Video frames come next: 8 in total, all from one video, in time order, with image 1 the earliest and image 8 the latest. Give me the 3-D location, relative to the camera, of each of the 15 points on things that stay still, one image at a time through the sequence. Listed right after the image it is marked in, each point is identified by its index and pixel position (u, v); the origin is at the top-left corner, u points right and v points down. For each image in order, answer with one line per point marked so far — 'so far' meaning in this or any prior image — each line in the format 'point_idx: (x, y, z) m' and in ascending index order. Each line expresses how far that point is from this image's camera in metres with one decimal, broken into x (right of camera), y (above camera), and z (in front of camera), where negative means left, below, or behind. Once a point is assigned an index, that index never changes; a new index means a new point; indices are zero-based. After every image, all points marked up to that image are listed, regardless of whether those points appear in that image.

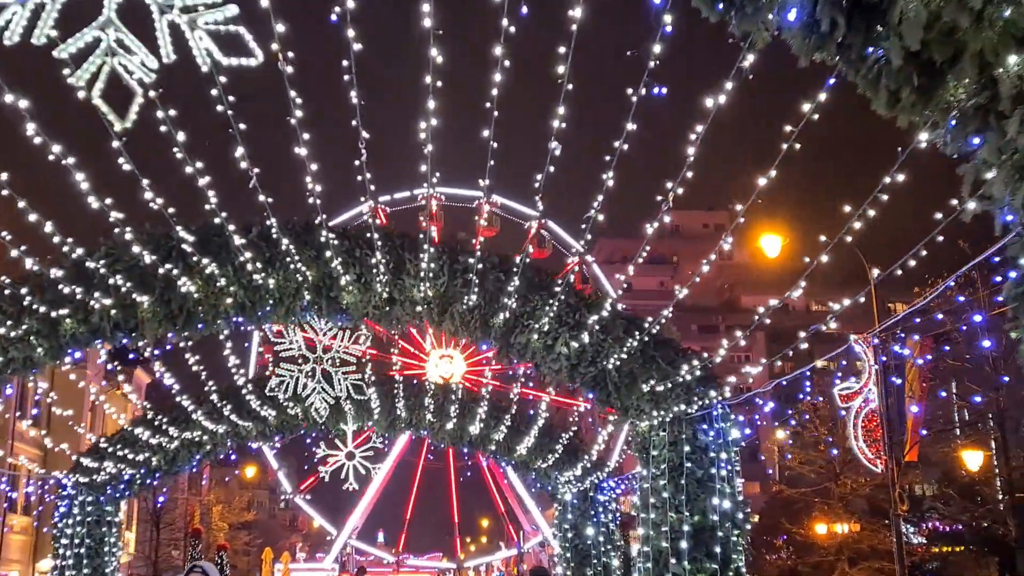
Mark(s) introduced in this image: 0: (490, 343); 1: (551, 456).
0: (-0.2, -0.4, +8.3) m
1: (+0.5, -2.0, +13.1) m
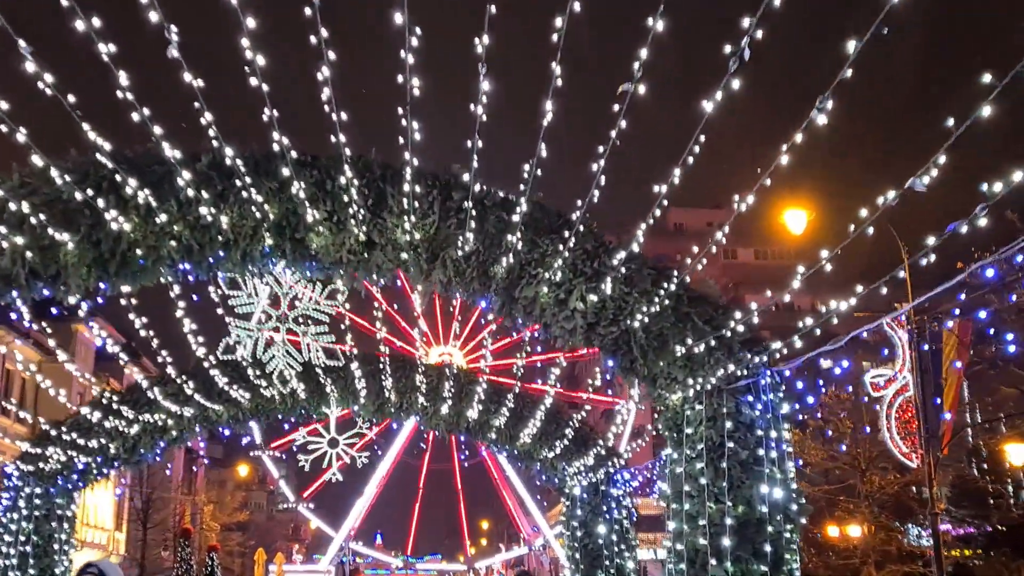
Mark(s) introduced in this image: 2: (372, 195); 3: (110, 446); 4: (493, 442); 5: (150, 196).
0: (-0.1, -0.1, +6.9) m
1: (+0.5, -1.7, +11.7) m
2: (-0.8, +0.5, +6.5) m
3: (-4.1, -1.6, +11.2) m
4: (-0.2, -1.7, +12.0) m
5: (-2.1, +0.5, +6.2) m
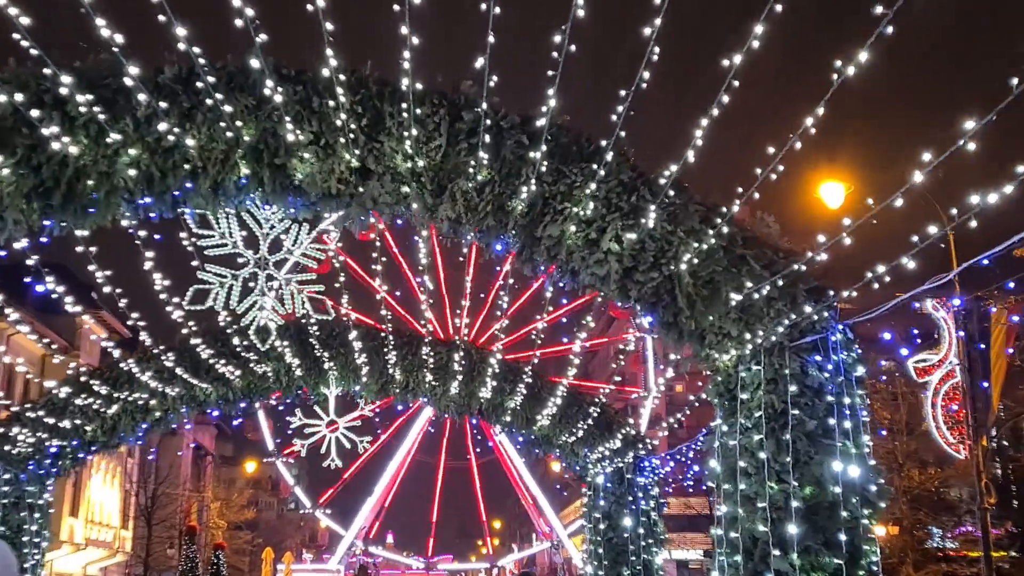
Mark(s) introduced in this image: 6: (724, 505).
0: (0.0, +0.2, +5.9) m
1: (+0.7, -1.4, +10.6) m
2: (-0.7, +0.9, +5.5) m
3: (-4.0, -1.3, +10.2) m
4: (0.0, -1.4, +10.9) m
5: (-2.0, +0.8, +5.2) m
6: (+1.1, -1.1, +5.6) m
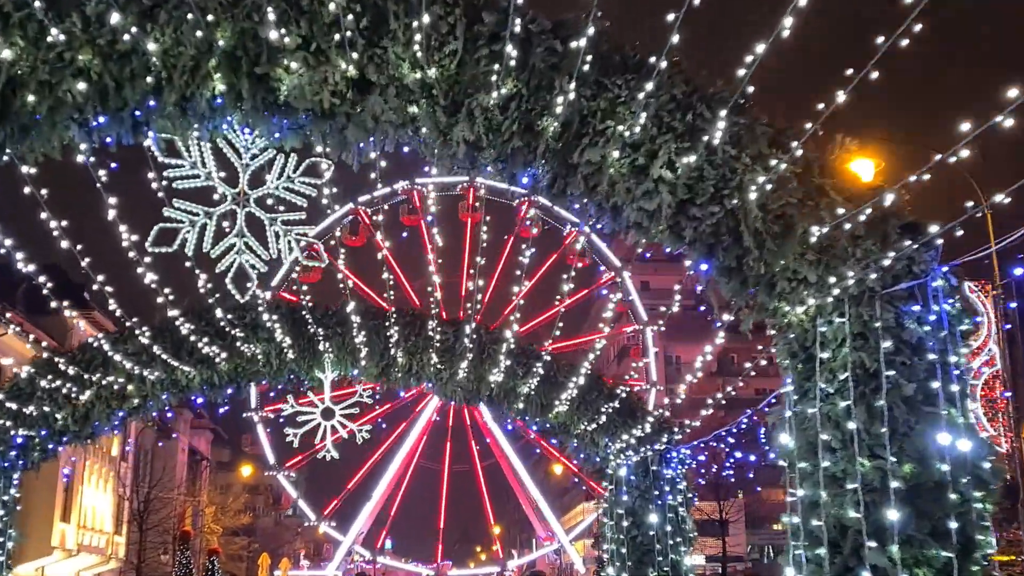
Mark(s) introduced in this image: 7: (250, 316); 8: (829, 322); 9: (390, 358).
0: (+0.1, +0.5, +4.9) m
1: (+0.8, -1.1, +9.6) m
2: (-0.6, +1.1, +4.5) m
3: (-3.8, -1.1, +9.2) m
4: (+0.1, -1.1, +9.9) m
5: (-1.8, +1.1, +4.2) m
6: (+1.2, -0.8, +4.6) m
7: (-2.2, -0.2, +9.5) m
8: (+1.3, -0.1, +4.6) m
9: (-1.1, -0.6, +9.6) m
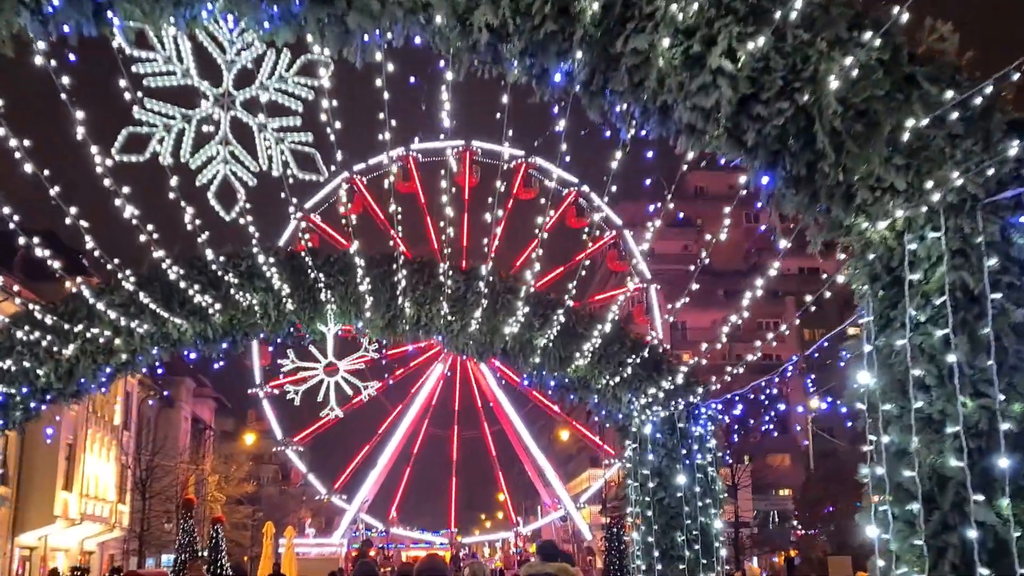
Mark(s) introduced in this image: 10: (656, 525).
0: (+0.2, +0.8, +4.2) m
1: (+0.9, -0.7, +9.0) m
2: (-0.5, +1.4, +3.8) m
3: (-3.7, -0.7, +8.5) m
4: (+0.2, -0.7, +9.3) m
5: (-1.7, +1.4, +3.5) m
6: (+1.3, -0.5, +3.9) m
7: (-2.1, +0.2, +8.8) m
8: (+1.5, +0.2, +3.9) m
9: (-0.9, -0.2, +8.9) m
10: (+1.2, -1.9, +8.9) m
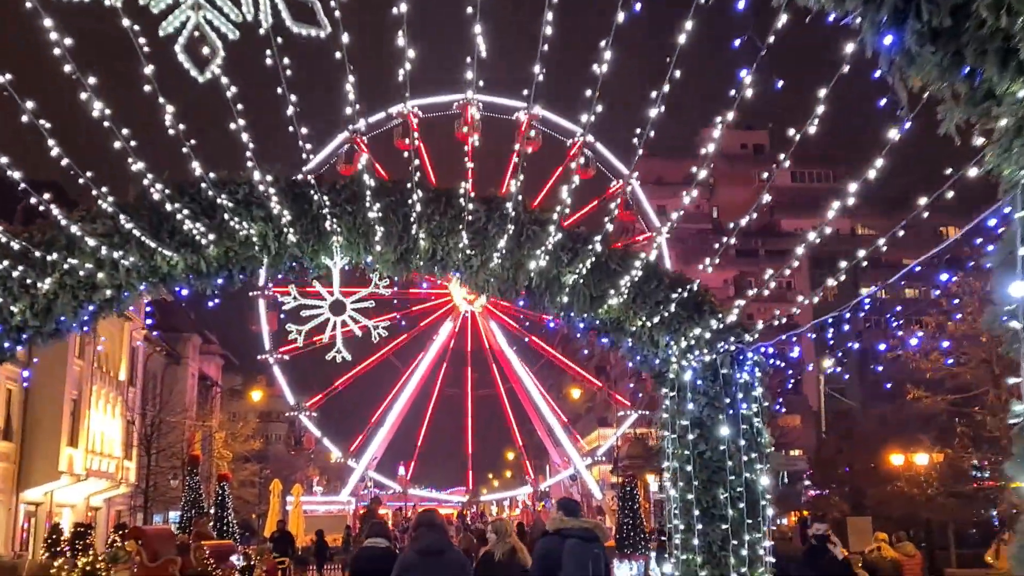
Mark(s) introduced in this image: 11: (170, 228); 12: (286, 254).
0: (+0.4, +1.2, +3.3) m
1: (+1.1, -0.2, +8.1) m
2: (-0.3, +1.8, +2.8) m
3: (-3.5, -0.1, +7.7) m
4: (+0.4, -0.2, +8.4) m
5: (-1.6, +1.7, +2.6) m
6: (+1.5, -0.2, +3.0) m
7: (-1.9, +0.7, +7.9) m
8: (+1.6, +0.5, +3.0) m
9: (-0.7, +0.4, +8.0) m
10: (+1.4, -1.4, +8.1) m
11: (-2.4, +0.4, +7.8) m
12: (-1.7, +0.3, +8.1) m
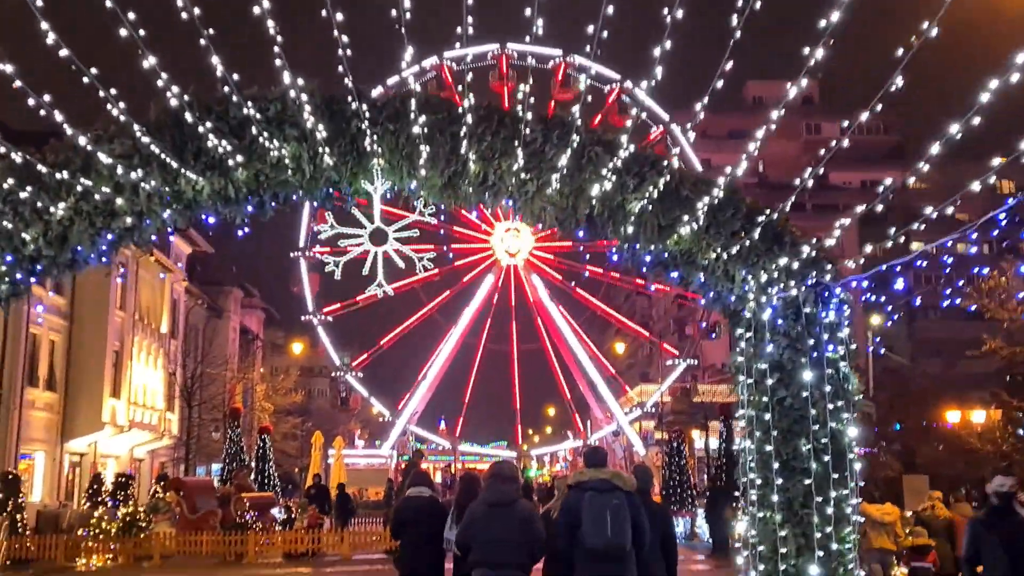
0: (+0.6, +1.5, +2.4) m
1: (+1.5, +0.3, +7.2) m
2: (-0.1, +2.0, +2.0) m
3: (-3.1, +0.3, +7.0) m
4: (+0.8, +0.3, +7.6) m
5: (-1.4, +2.0, +1.8) m
6: (+1.7, +0.1, +2.2) m
7: (-1.5, +1.2, +7.1) m
8: (+1.8, +0.8, +2.1) m
9: (-0.3, +0.8, +7.3) m
10: (+1.7, -1.0, +7.3) m
11: (-2.1, +0.9, +7.1) m
12: (-1.3, +0.7, +7.4) m
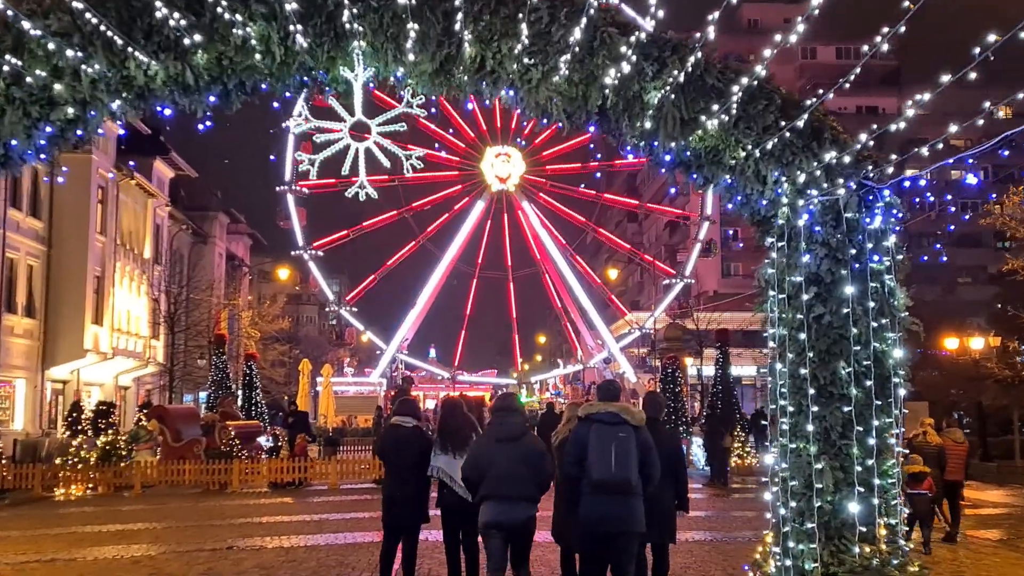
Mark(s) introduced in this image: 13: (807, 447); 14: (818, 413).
0: (+0.6, +1.7, +1.4) m
1: (+1.5, +0.9, +6.3) m
2: (0.0, +2.2, +0.9) m
3: (-3.1, +0.9, +6.0) m
4: (+0.8, +0.9, +6.6) m
5: (-1.3, +2.2, +0.7) m
6: (+1.7, +0.3, +1.3) m
7: (-1.5, +1.7, +6.1) m
8: (+1.9, +1.0, +1.2) m
9: (-0.3, +1.4, +6.3) m
10: (+1.8, -0.4, +6.4) m
11: (-2.0, +1.5, +6.1) m
12: (-1.3, +1.3, +6.4) m
13: (+1.7, -0.9, +6.4) m
14: (+1.8, -0.7, +6.4) m
